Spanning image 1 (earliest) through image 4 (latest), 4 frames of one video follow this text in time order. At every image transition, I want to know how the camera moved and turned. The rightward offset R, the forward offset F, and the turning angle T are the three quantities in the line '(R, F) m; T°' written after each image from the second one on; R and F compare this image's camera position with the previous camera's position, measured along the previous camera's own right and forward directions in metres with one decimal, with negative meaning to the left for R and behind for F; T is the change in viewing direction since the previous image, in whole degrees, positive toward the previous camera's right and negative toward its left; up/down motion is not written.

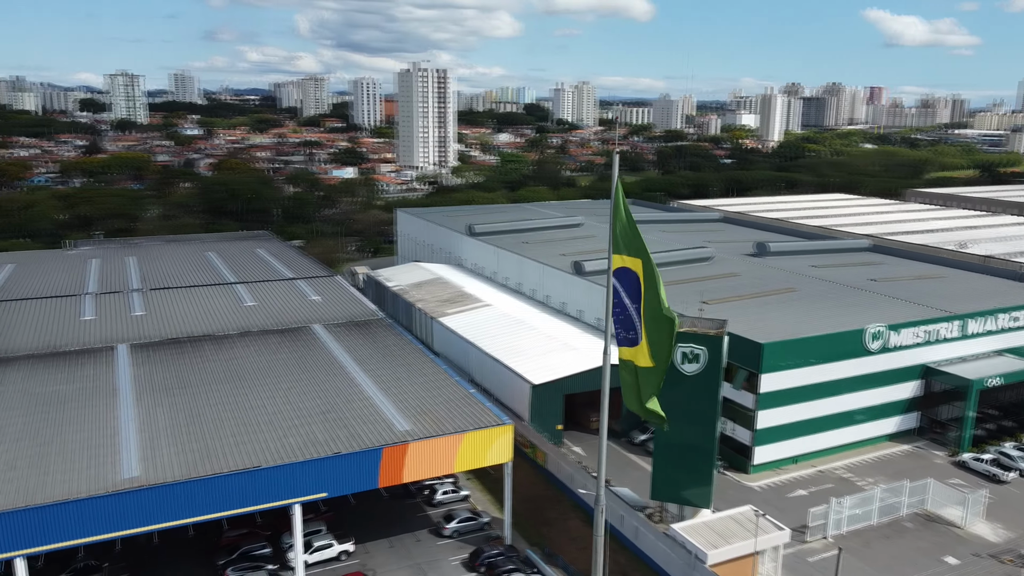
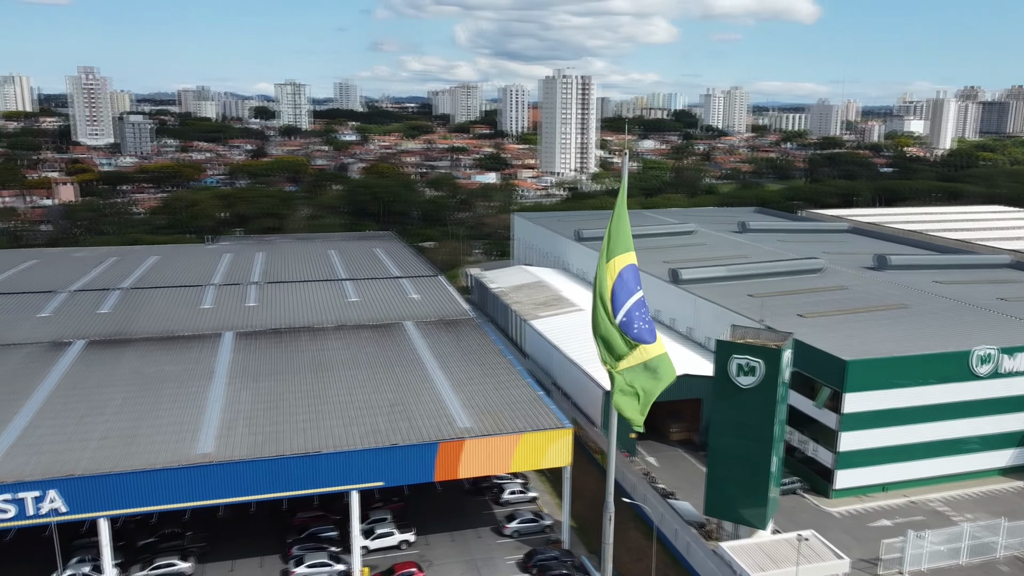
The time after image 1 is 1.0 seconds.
(+1.5, +0.1) m; -10°
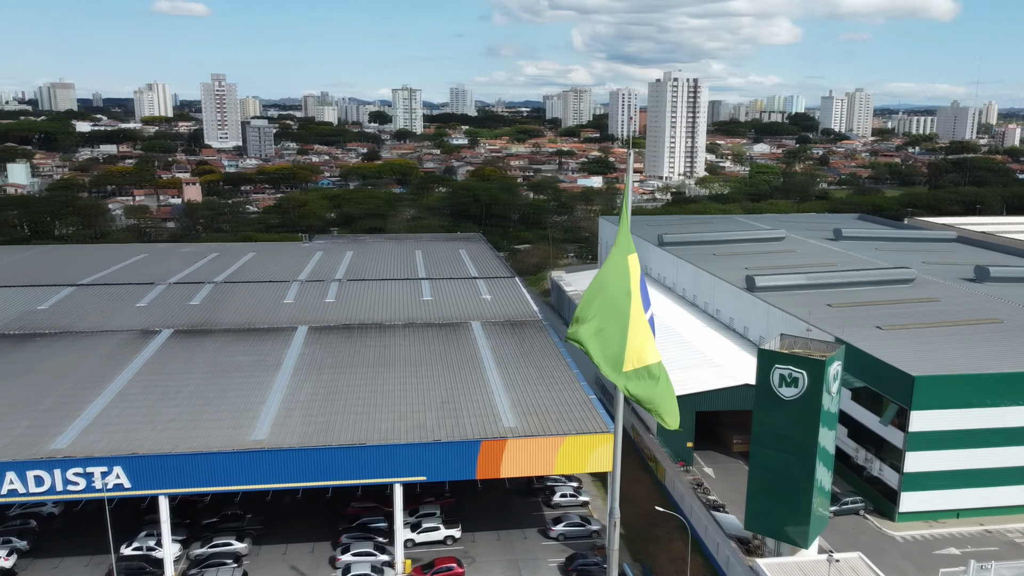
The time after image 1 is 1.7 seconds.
(+1.1, 0.0) m; -8°
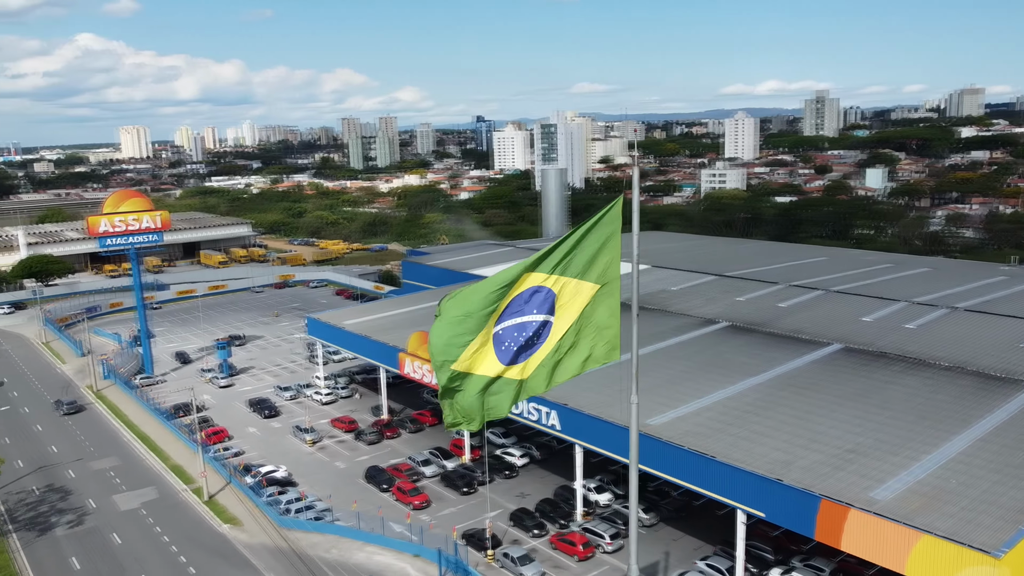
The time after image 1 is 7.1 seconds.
(+6.8, +3.4) m; -58°
